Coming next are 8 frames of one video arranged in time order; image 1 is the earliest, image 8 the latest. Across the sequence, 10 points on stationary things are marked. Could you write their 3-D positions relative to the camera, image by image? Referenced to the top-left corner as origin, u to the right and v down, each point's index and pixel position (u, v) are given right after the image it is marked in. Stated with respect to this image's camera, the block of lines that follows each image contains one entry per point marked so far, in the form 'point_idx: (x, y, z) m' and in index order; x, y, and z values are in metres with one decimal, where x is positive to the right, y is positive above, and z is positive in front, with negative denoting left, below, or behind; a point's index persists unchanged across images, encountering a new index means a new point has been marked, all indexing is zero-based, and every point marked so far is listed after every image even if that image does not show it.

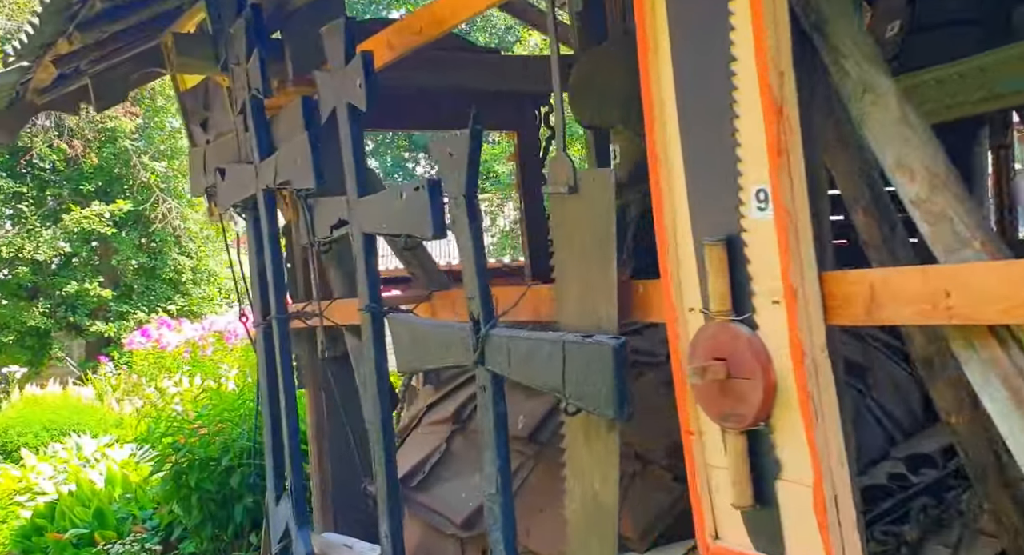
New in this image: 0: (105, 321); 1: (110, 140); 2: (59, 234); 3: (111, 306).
0: (-5.0, -0.5, +12.2) m
1: (-4.7, +1.5, +11.8) m
2: (-5.4, +0.5, +11.9) m
3: (-5.0, -0.4, +12.5) m
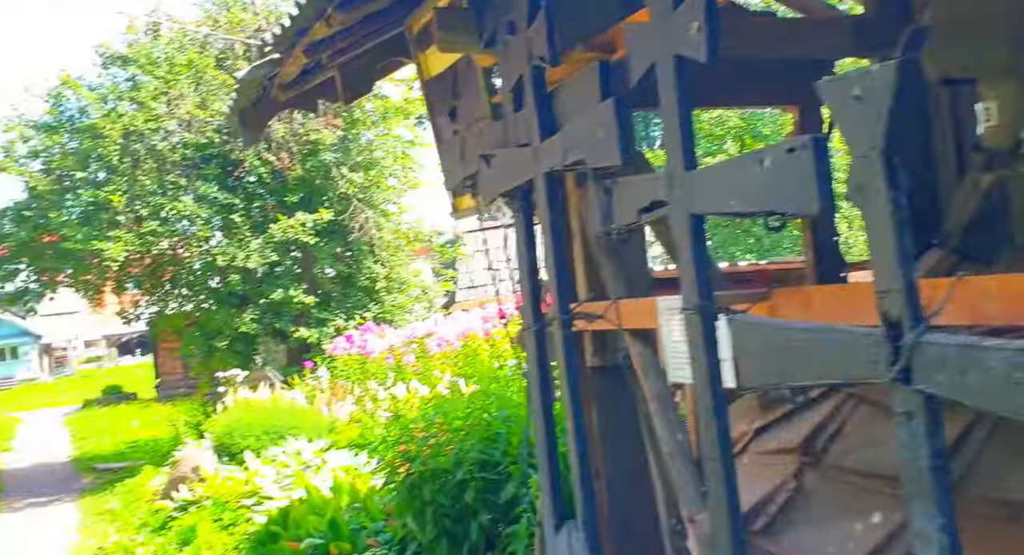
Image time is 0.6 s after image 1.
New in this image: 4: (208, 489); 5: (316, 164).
0: (-2.6, -0.6, +12.6) m
1: (-2.4, +1.5, +12.1) m
2: (-3.1, +0.4, +12.3) m
3: (-2.6, -0.5, +12.8) m
4: (-2.2, -1.5, +7.4) m
5: (-2.2, +1.2, +12.4) m
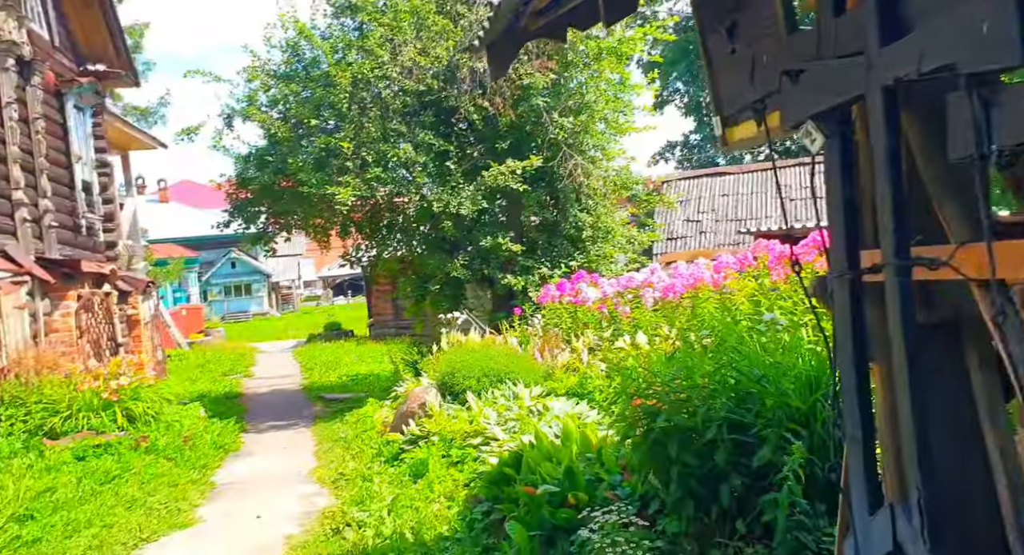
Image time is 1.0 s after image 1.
0: (0.0, +0.1, +12.6) m
1: (+0.2, +2.1, +12.0) m
2: (-0.4, +1.0, +12.4) m
3: (+0.1, +0.2, +12.8) m
4: (-0.6, -1.1, +7.5) m
5: (+0.4, +1.8, +12.3) m
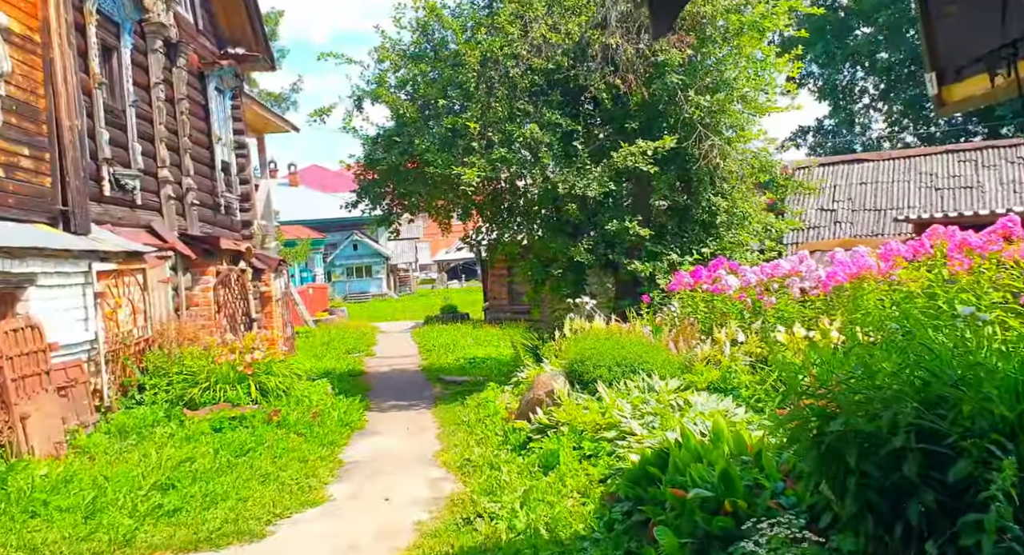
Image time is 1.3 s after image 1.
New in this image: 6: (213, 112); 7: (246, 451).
0: (+1.5, +0.2, +12.1) m
1: (+1.7, +2.2, +11.5) m
2: (+1.1, +1.2, +12.0) m
3: (+1.6, +0.4, +12.4) m
4: (+0.4, -1.0, +7.2) m
5: (+1.9, +2.0, +11.8) m
6: (-5.1, +2.8, +17.8) m
7: (-2.2, -1.5, +8.6) m
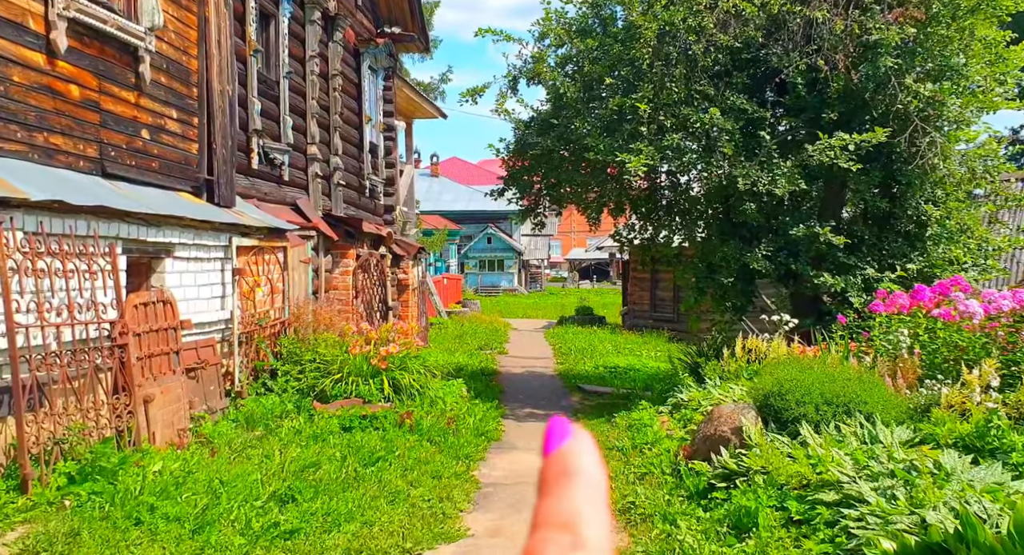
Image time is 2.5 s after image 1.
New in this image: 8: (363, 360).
0: (+3.3, +0.1, +10.6) m
1: (+3.5, +2.1, +9.9) m
2: (+2.9, +1.1, +10.5) m
3: (+3.4, +0.2, +10.8) m
4: (+1.4, -1.0, +5.8) m
5: (+3.7, +1.8, +10.2) m
6: (-2.4, +3.1, +17.0) m
7: (-1.0, -1.4, +7.6) m
8: (-1.5, -0.9, +10.4) m
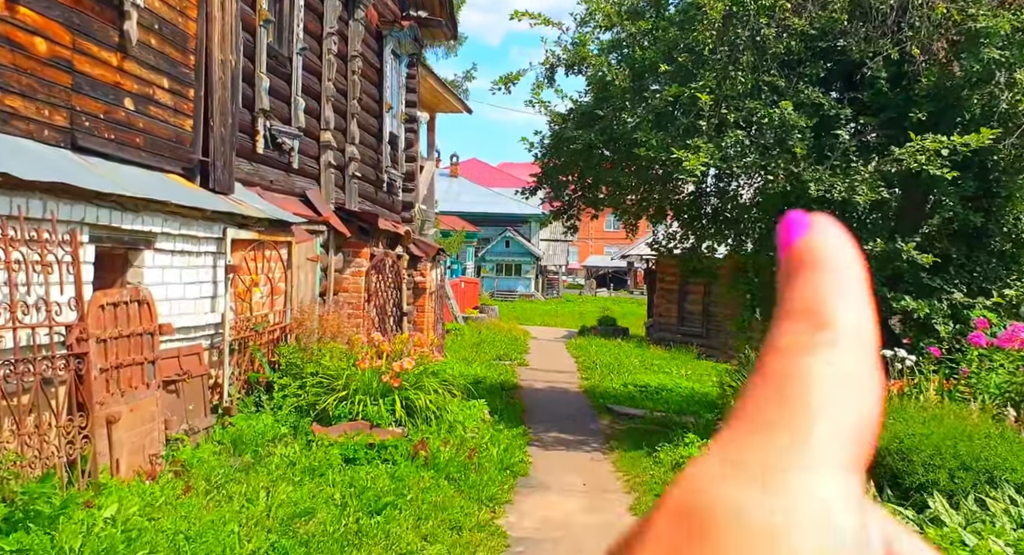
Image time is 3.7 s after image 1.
0: (+3.6, -0.1, +9.2) m
1: (+3.9, +1.8, +8.6) m
2: (+3.2, +0.9, +9.1) m
3: (+3.7, 0.0, +9.4) m
4: (+1.6, -1.1, +4.5) m
5: (+4.1, +1.6, +8.8) m
6: (-1.9, +3.1, +15.7) m
7: (-0.8, -1.4, +6.3) m
8: (-1.2, -0.9, +9.0) m
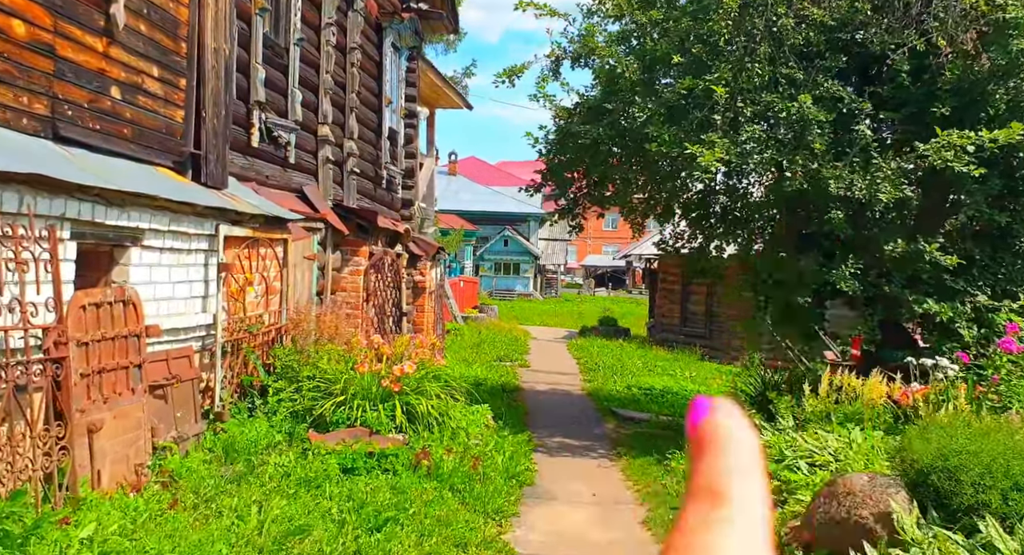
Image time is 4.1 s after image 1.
0: (+3.7, -0.2, +8.8) m
1: (+3.9, +1.8, +8.2) m
2: (+3.3, +0.9, +8.7) m
3: (+3.8, 0.0, +9.1) m
4: (+1.7, -1.1, +4.1) m
5: (+4.2, +1.5, +8.4) m
6: (-1.9, +3.1, +15.3) m
7: (-0.7, -1.4, +5.9) m
8: (-1.2, -0.9, +8.6) m
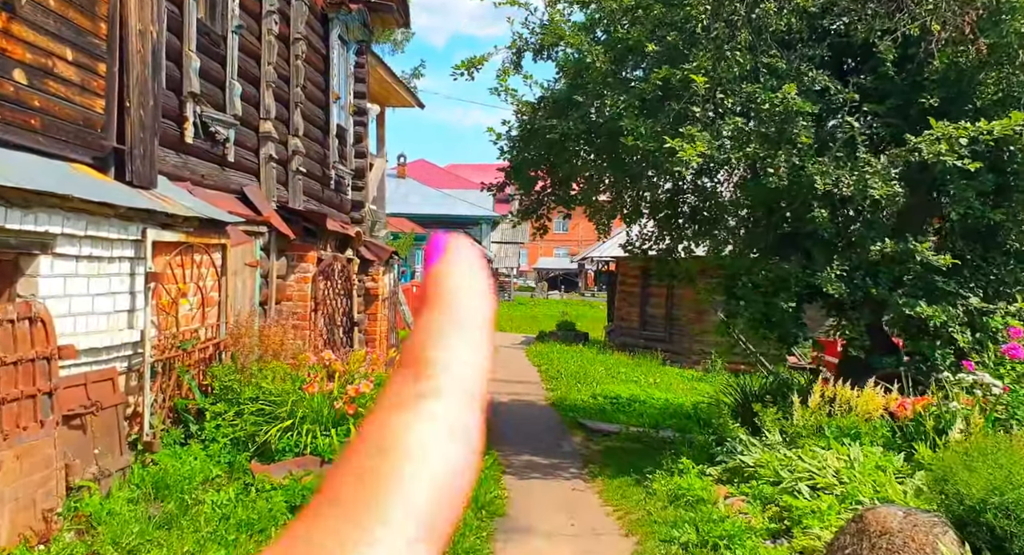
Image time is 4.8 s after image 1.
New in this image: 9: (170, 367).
0: (+3.4, -0.2, +8.2) m
1: (+3.6, +1.8, +7.5) m
2: (+3.0, +0.9, +8.1) m
3: (+3.5, 0.0, +8.4) m
4: (+1.6, -1.2, +3.3) m
5: (+3.9, +1.5, +7.8) m
6: (-2.5, +3.0, +14.4) m
7: (-0.8, -1.5, +5.0) m
8: (-1.4, -0.9, +7.8) m
9: (-2.5, -0.6, +7.4) m
